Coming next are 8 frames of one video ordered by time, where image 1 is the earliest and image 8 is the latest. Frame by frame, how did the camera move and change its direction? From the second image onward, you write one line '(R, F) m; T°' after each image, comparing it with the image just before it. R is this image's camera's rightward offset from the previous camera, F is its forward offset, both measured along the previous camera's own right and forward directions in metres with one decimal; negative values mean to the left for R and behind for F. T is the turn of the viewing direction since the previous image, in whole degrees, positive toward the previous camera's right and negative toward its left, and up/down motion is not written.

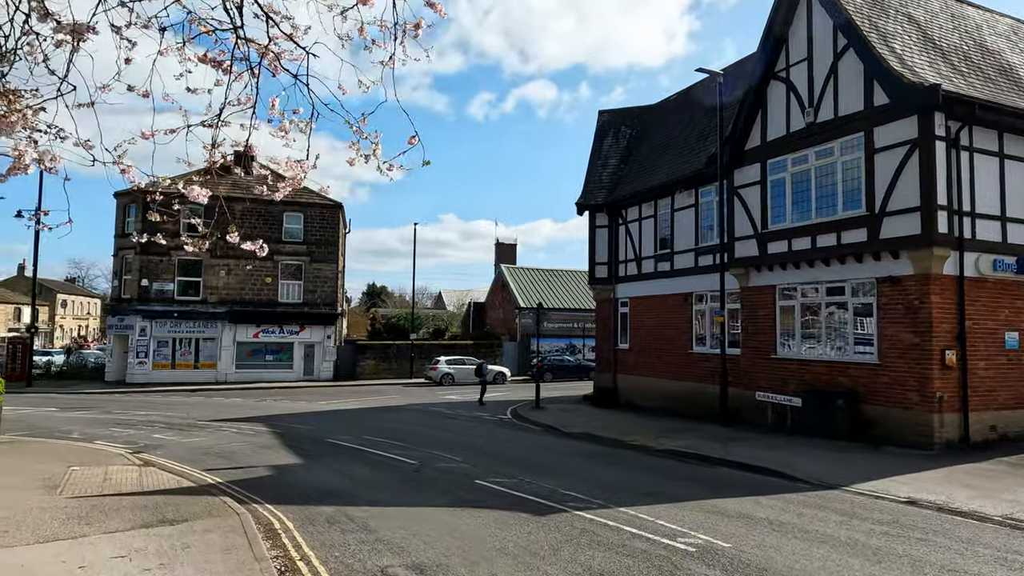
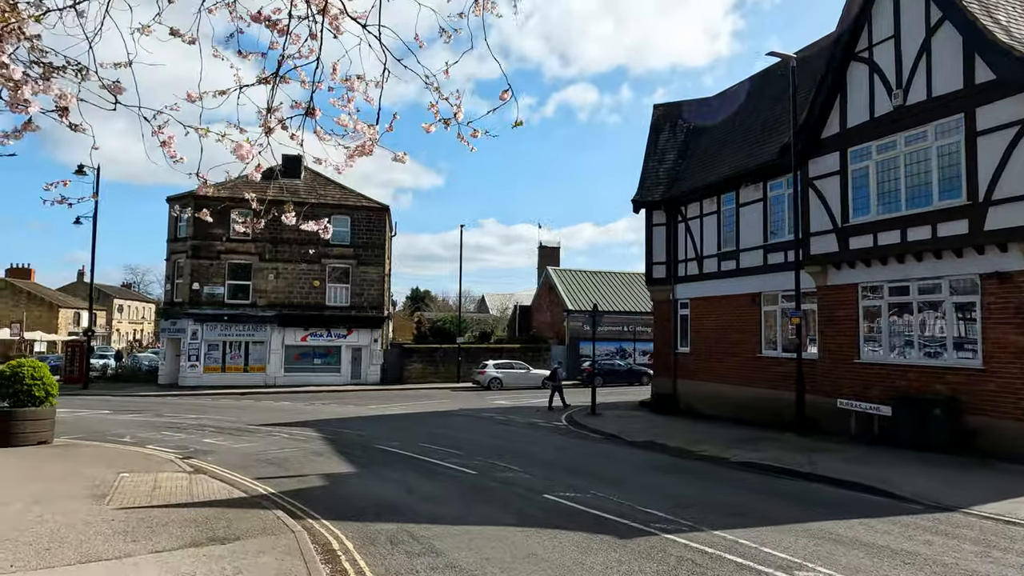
(-0.4, +0.8) m; -4°
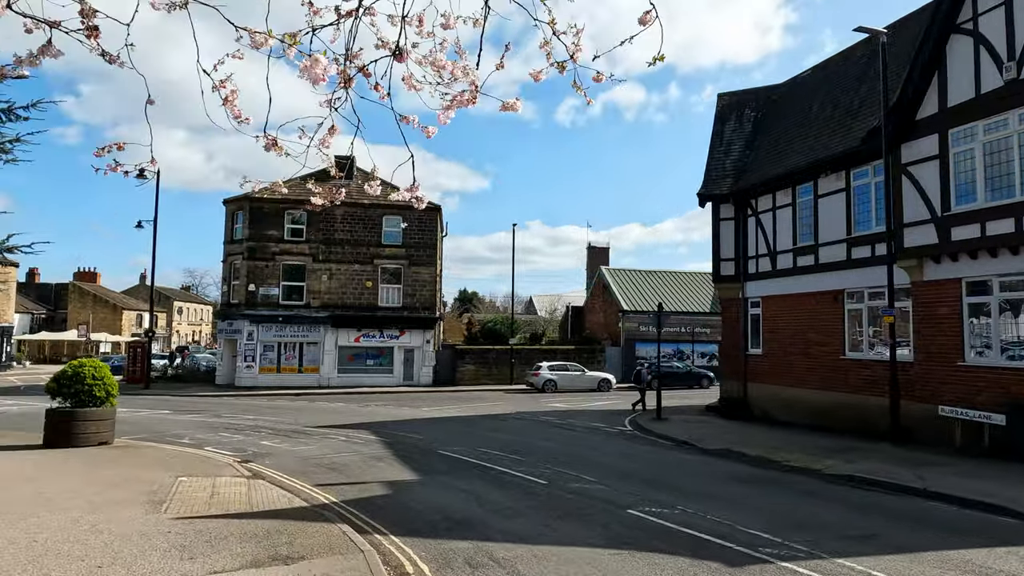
(-0.4, +0.8) m; -4°
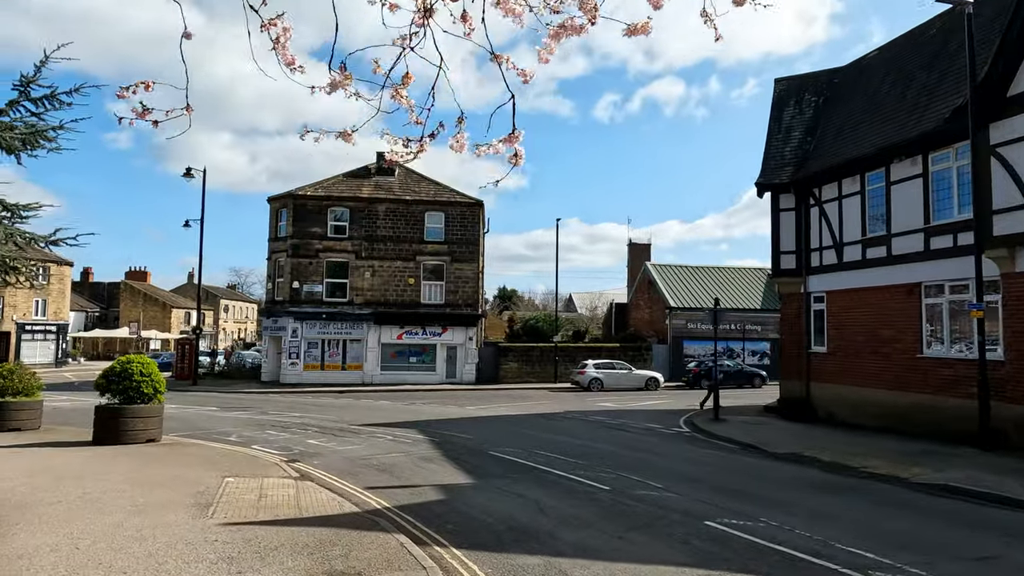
(-0.3, +0.6) m; -3°
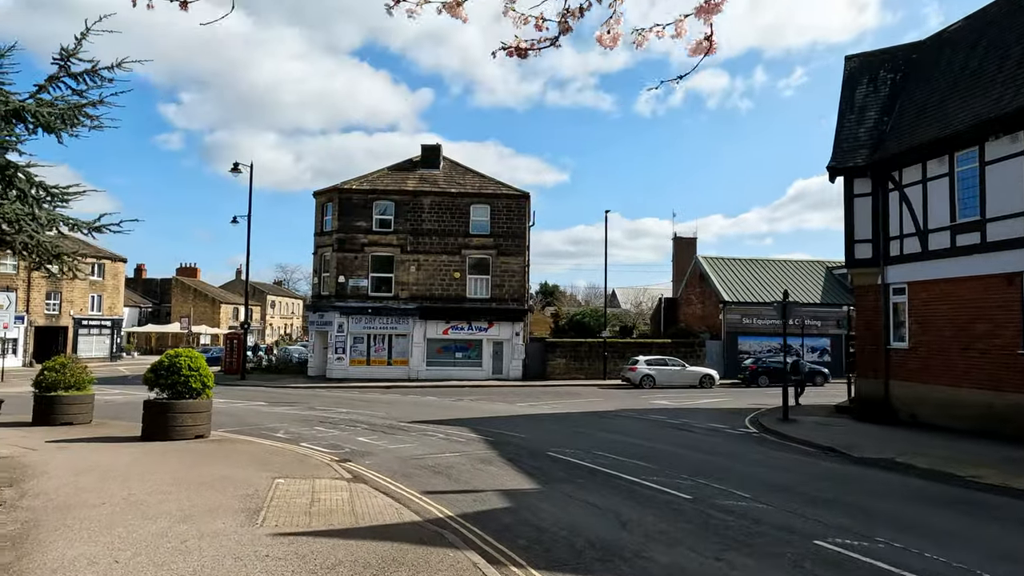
(-0.4, +0.8) m; -3°
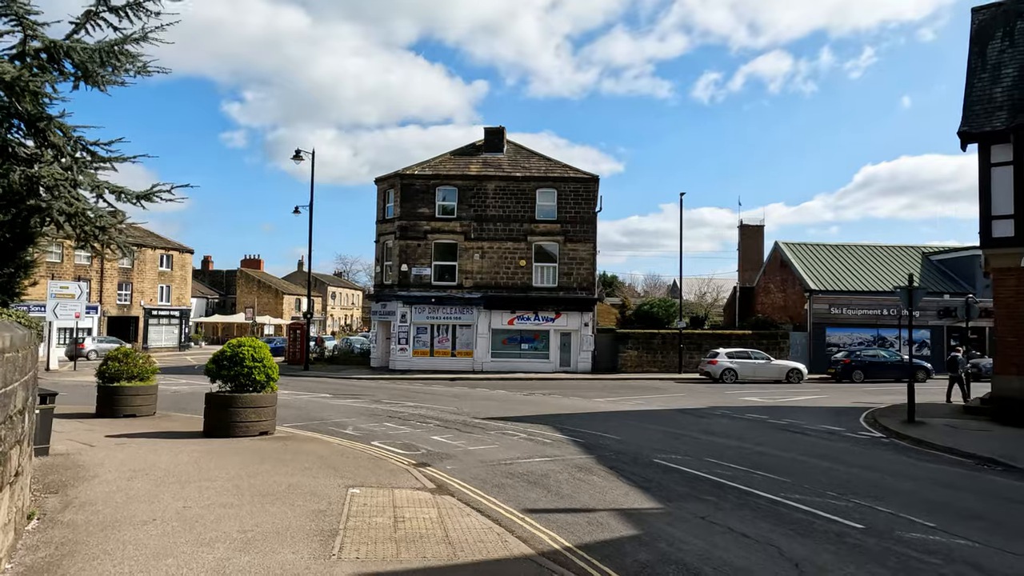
(-0.7, +1.5) m; -5°
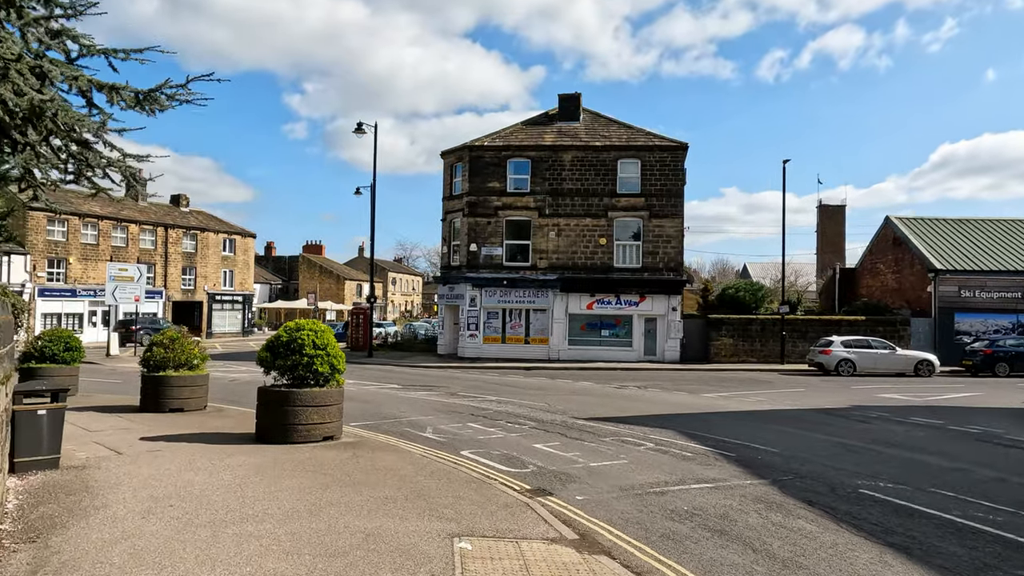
(-1.1, +2.7) m; -5°
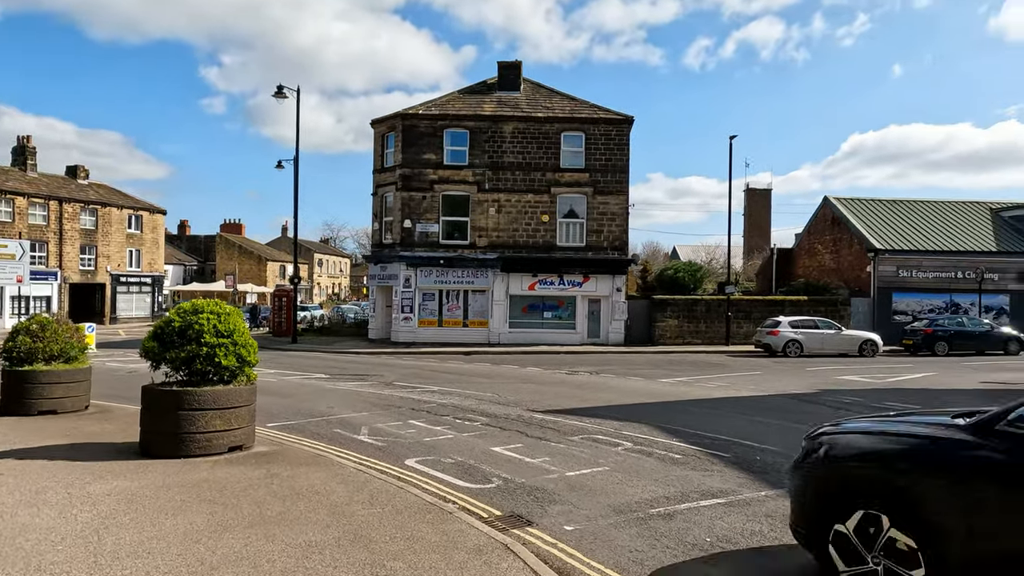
(-0.3, +1.8) m; +6°
